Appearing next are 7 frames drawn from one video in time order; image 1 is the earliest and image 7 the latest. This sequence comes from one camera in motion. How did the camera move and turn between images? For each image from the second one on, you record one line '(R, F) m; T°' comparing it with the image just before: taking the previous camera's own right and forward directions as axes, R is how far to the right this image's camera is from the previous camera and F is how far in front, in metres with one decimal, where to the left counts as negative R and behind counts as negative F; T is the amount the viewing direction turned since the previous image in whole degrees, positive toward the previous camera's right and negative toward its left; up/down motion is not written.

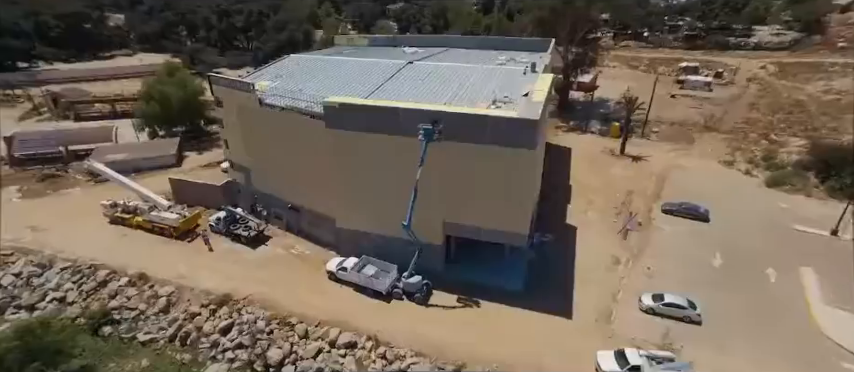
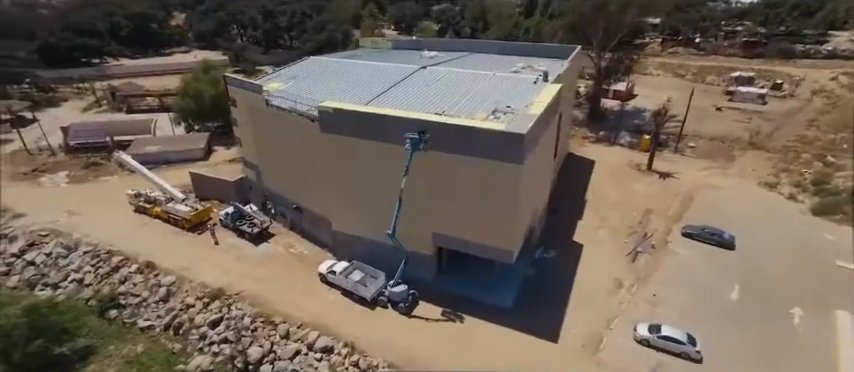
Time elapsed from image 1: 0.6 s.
(+2.1, +0.3) m; -6°
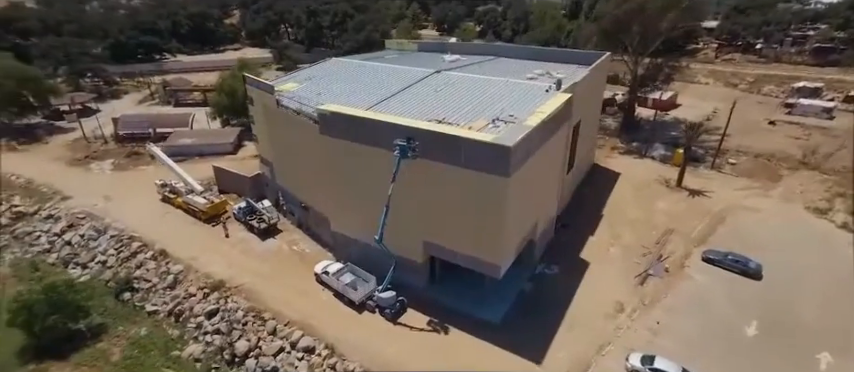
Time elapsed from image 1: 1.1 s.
(+2.0, +0.3) m; -6°
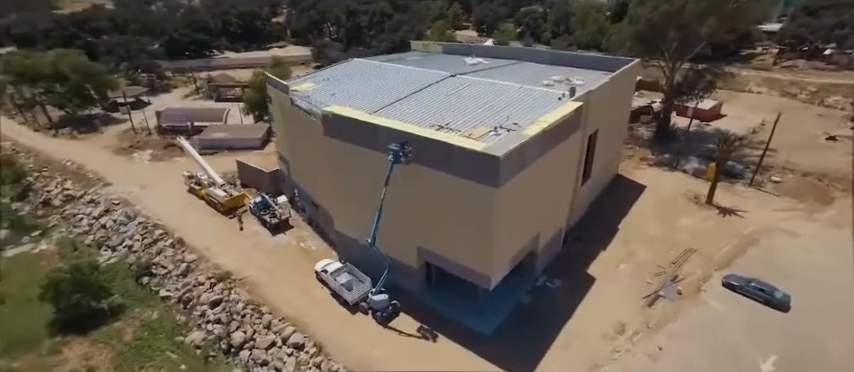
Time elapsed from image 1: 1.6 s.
(+1.7, +0.2) m; -6°
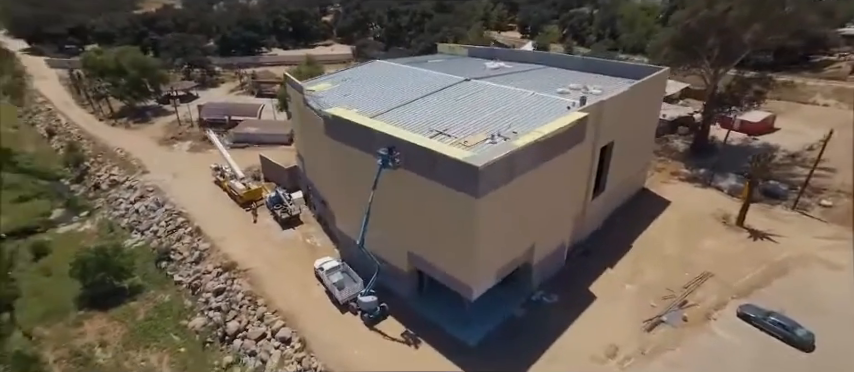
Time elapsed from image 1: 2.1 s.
(+2.1, +0.2) m; -6°
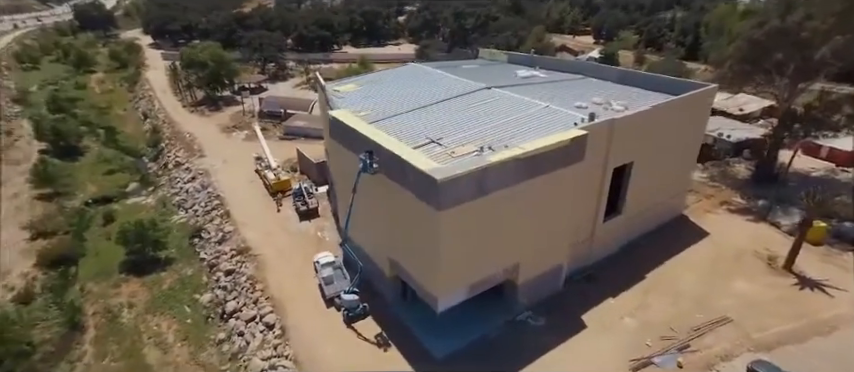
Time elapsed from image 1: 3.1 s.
(+3.4, +0.4) m; -10°
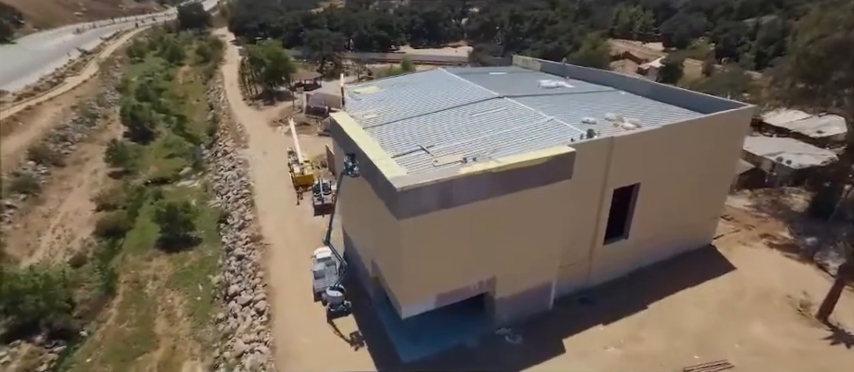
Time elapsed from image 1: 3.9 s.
(+3.1, +0.3) m; -9°
